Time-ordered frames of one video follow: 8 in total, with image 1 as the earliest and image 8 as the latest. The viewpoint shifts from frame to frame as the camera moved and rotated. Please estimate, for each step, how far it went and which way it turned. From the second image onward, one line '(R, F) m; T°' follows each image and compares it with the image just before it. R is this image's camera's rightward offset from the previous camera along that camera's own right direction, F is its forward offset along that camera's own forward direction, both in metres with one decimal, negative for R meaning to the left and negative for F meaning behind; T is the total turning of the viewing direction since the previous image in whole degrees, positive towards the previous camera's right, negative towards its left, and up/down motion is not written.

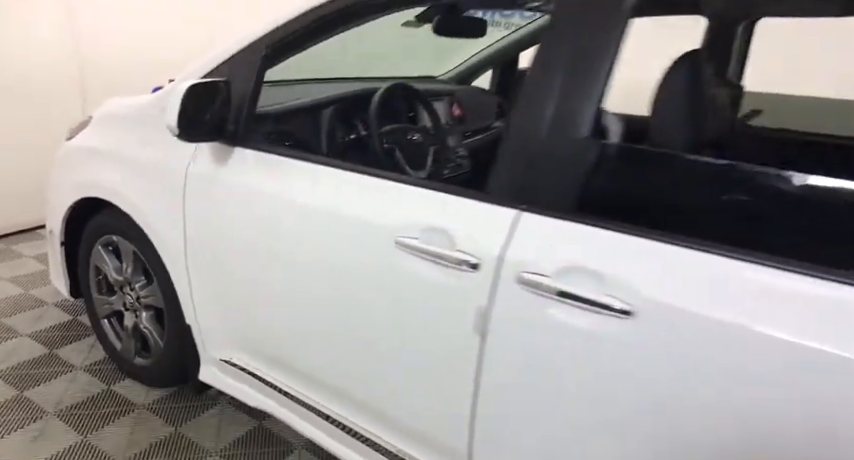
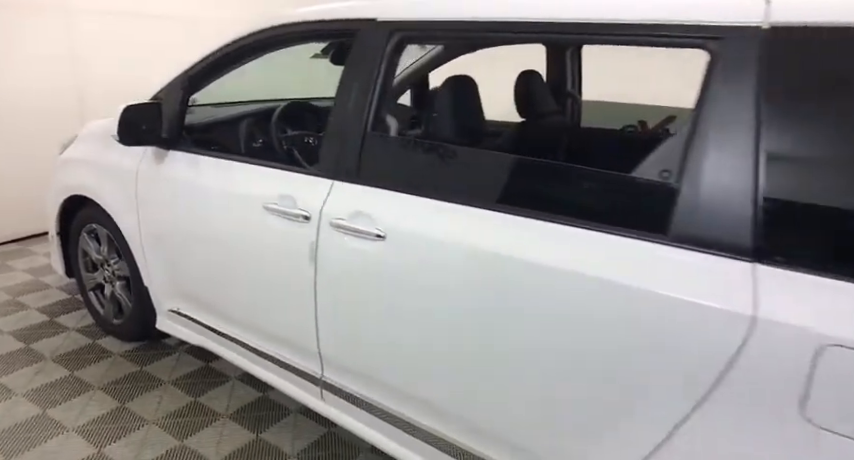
(+0.5, -0.5) m; -1°
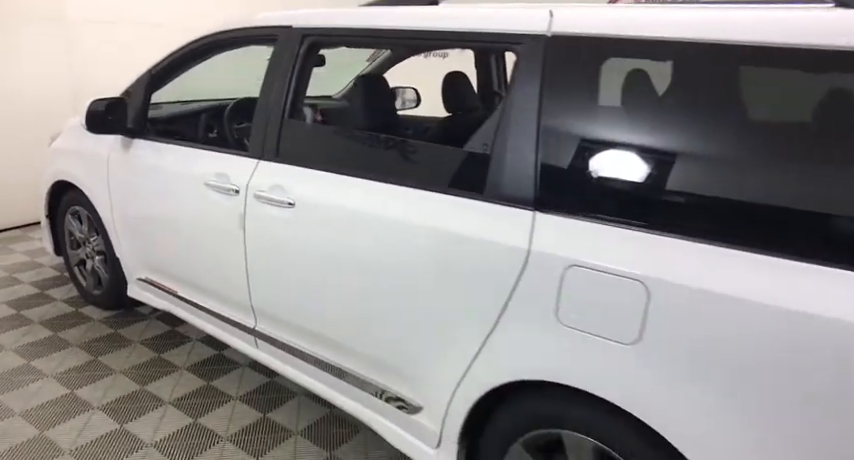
(+0.3, -0.3) m; -1°
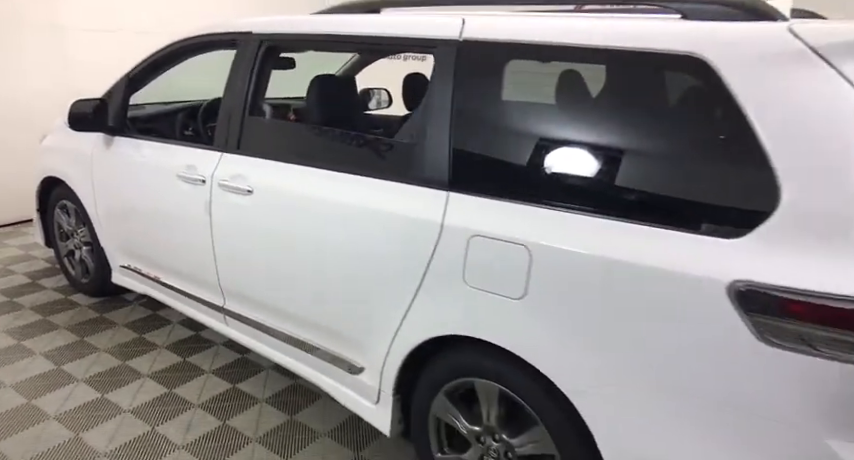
(+0.2, -0.2) m; 0°
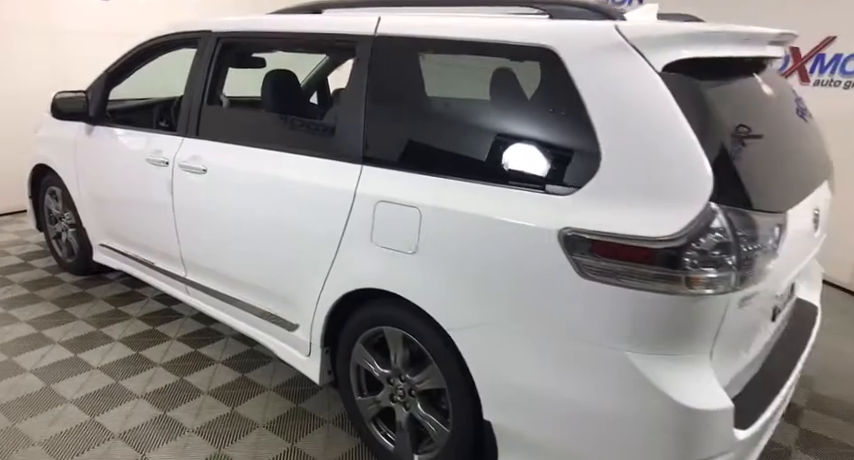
(+0.3, -0.2) m; 0°
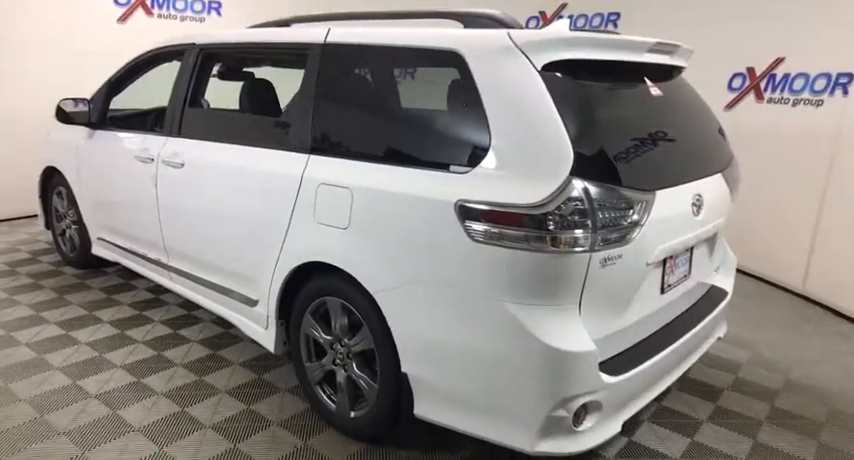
(+0.3, -0.2) m; -1°
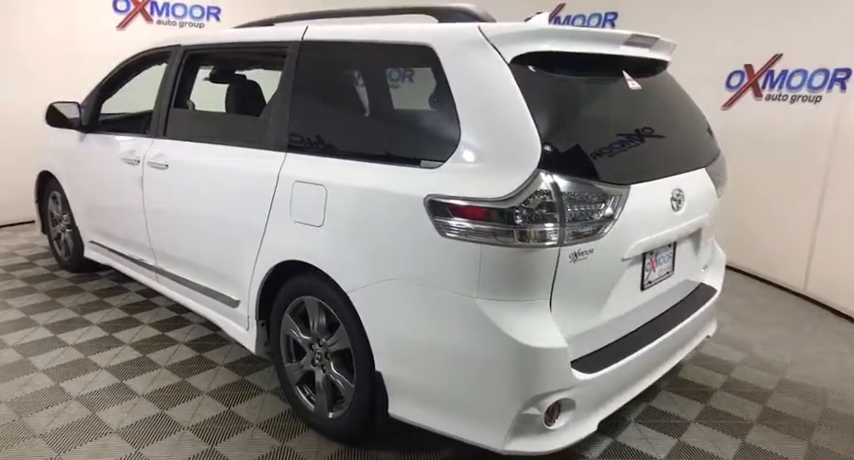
(+0.1, 0.0) m; -1°
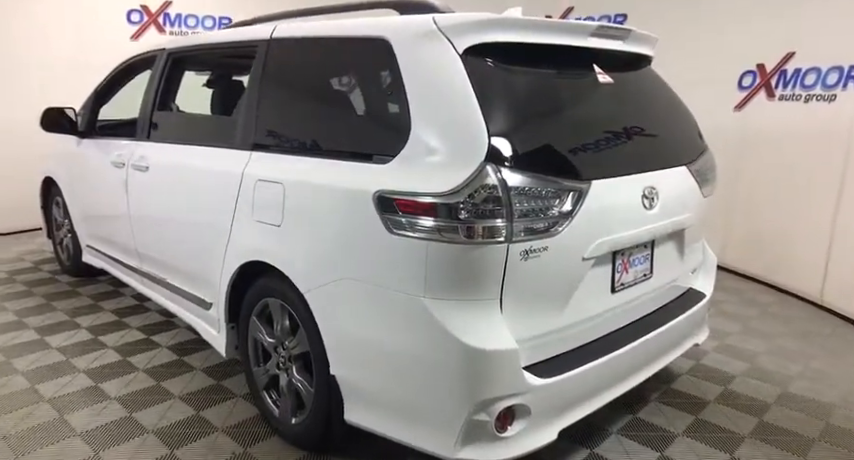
(+0.2, +0.1) m; -3°
